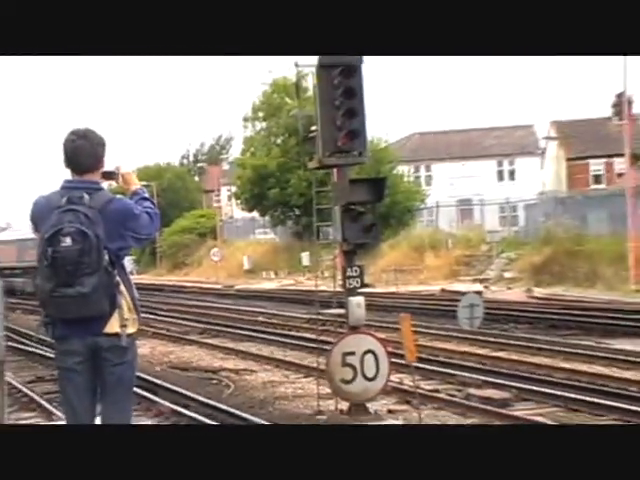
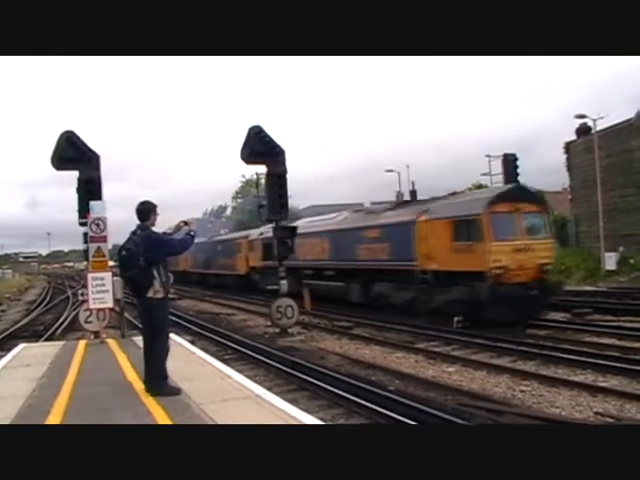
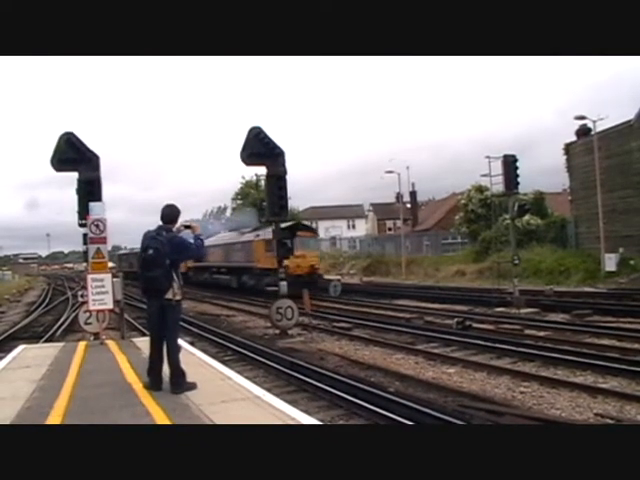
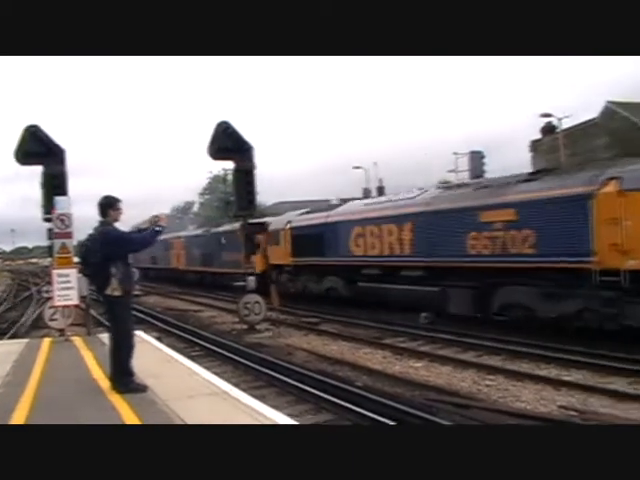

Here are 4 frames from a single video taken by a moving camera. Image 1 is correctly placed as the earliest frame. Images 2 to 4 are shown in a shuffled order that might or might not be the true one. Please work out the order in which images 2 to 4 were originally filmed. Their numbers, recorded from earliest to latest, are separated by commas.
3, 2, 4
